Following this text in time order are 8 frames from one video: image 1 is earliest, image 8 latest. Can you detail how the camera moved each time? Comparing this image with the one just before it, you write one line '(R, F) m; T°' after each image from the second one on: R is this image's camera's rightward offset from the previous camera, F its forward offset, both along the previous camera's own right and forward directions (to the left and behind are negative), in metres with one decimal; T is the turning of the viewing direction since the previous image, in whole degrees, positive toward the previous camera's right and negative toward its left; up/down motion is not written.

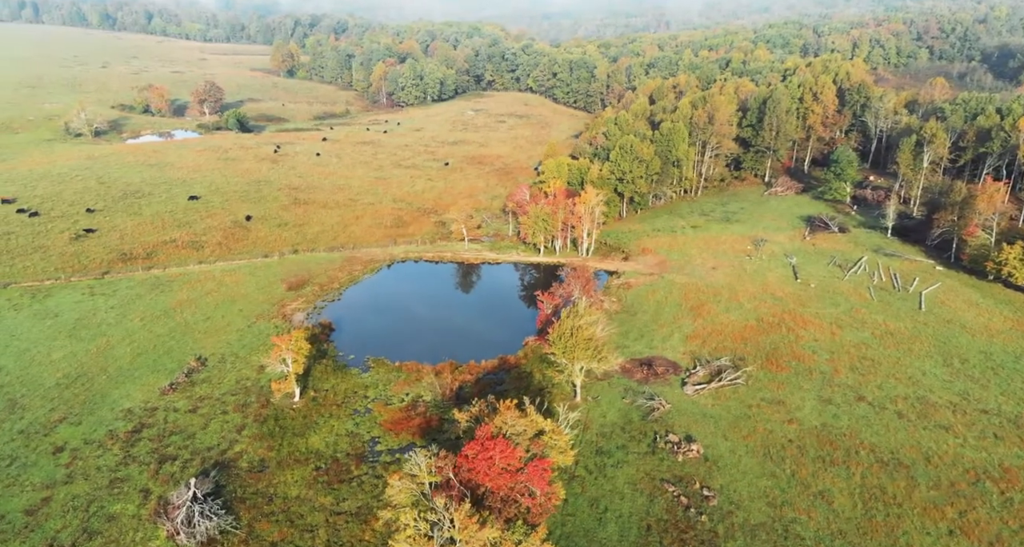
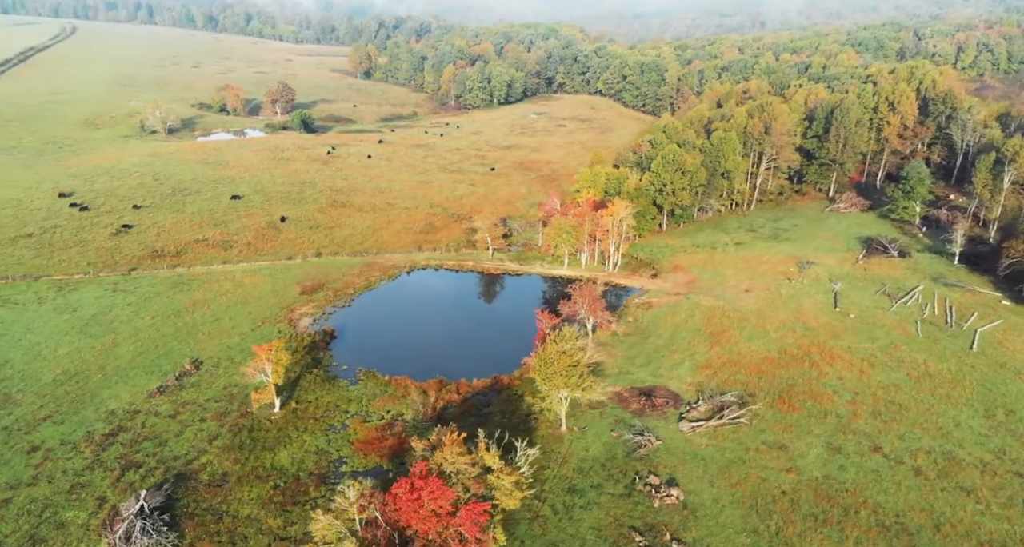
(+4.9, +2.4) m; -6°
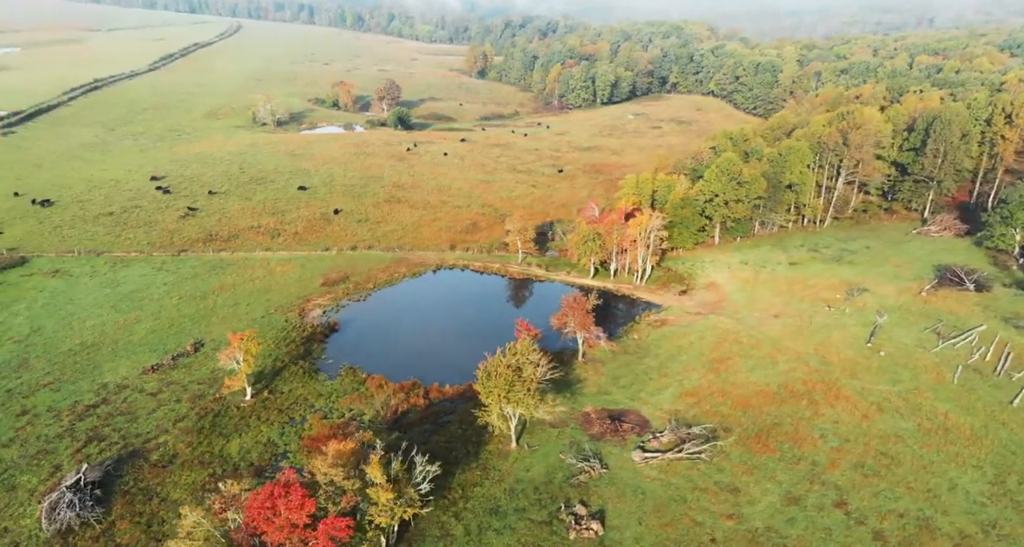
(+8.5, +1.8) m; -9°
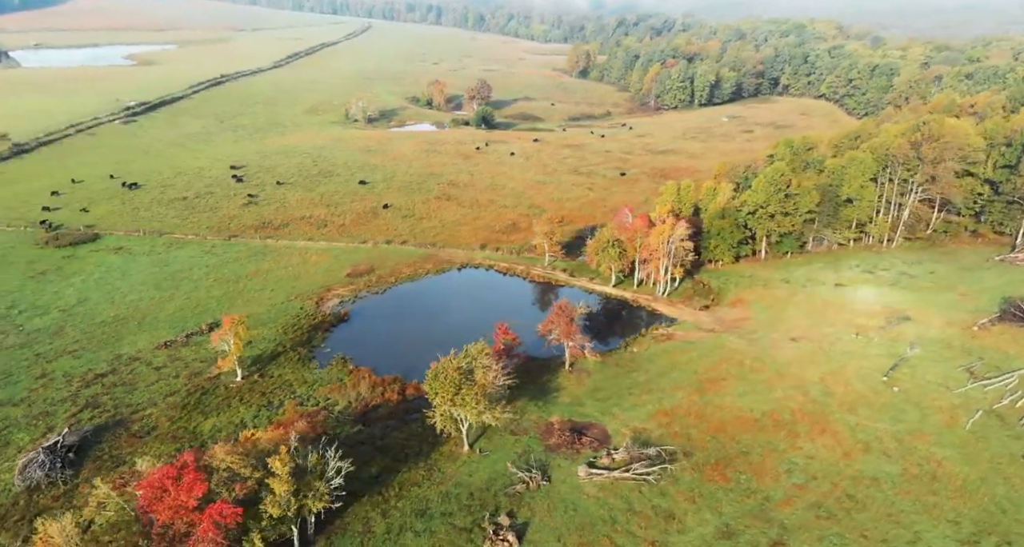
(+7.8, +0.6) m; -8°
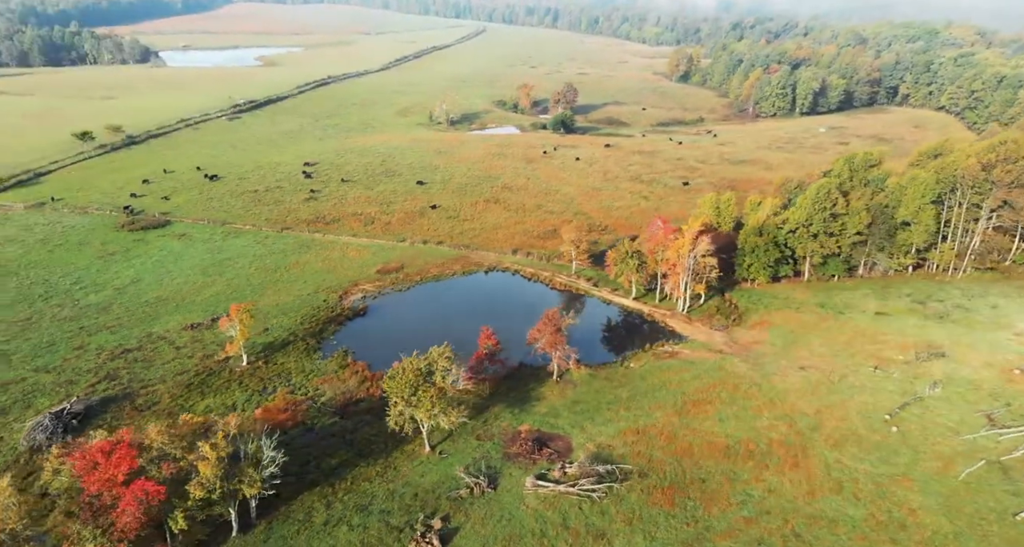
(+7.4, -0.1) m; -8°
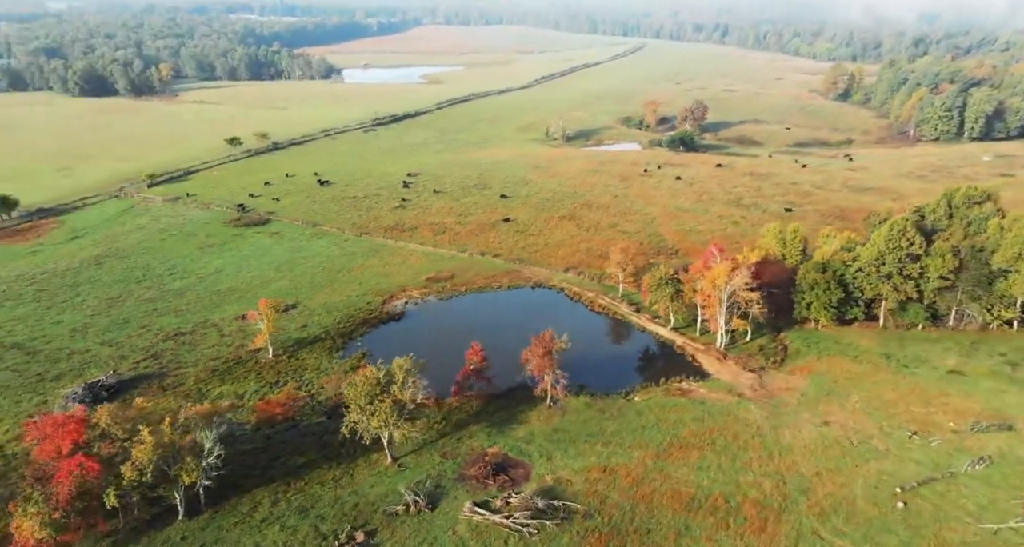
(+9.7, +1.3) m; -12°
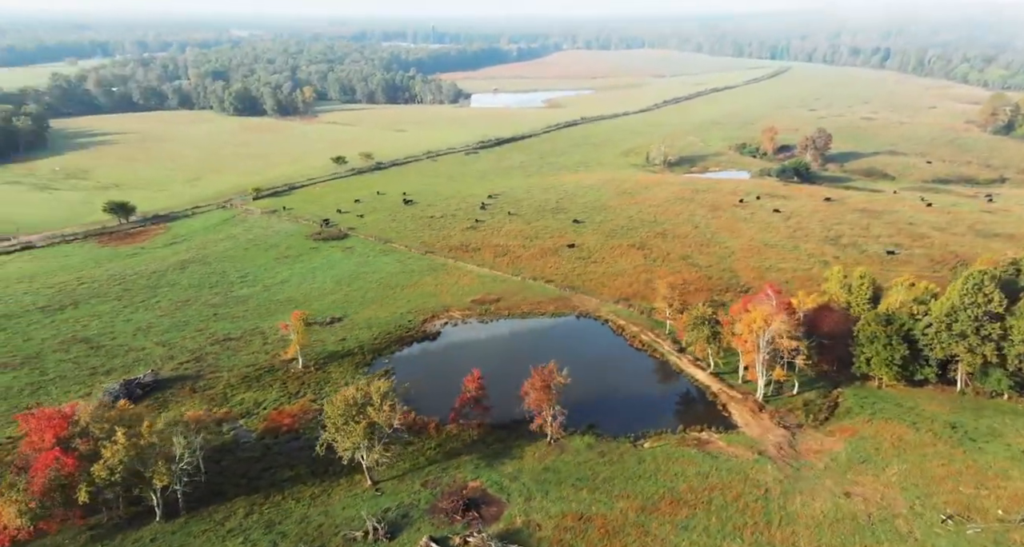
(+7.4, +1.7) m; -10°
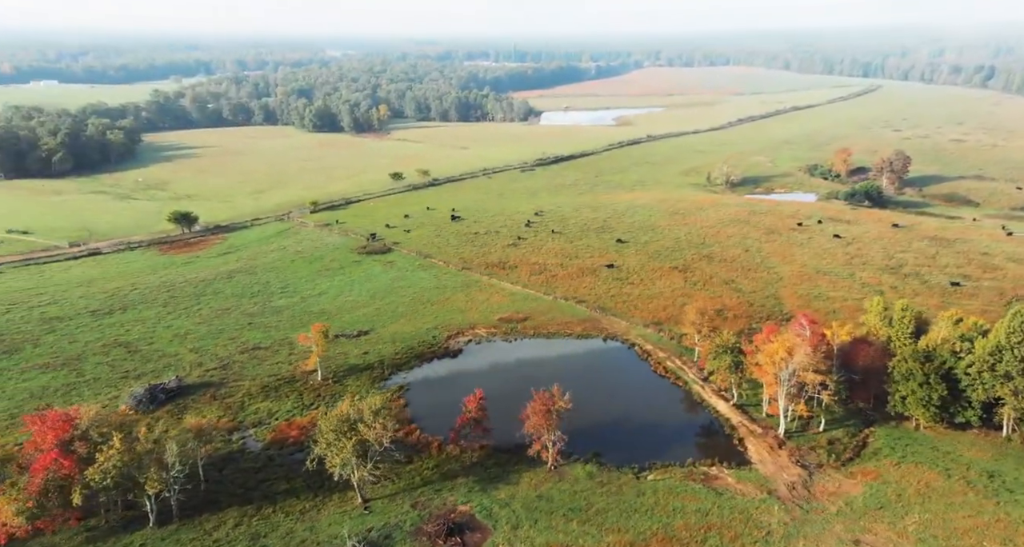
(+4.2, +0.7) m; -6°
